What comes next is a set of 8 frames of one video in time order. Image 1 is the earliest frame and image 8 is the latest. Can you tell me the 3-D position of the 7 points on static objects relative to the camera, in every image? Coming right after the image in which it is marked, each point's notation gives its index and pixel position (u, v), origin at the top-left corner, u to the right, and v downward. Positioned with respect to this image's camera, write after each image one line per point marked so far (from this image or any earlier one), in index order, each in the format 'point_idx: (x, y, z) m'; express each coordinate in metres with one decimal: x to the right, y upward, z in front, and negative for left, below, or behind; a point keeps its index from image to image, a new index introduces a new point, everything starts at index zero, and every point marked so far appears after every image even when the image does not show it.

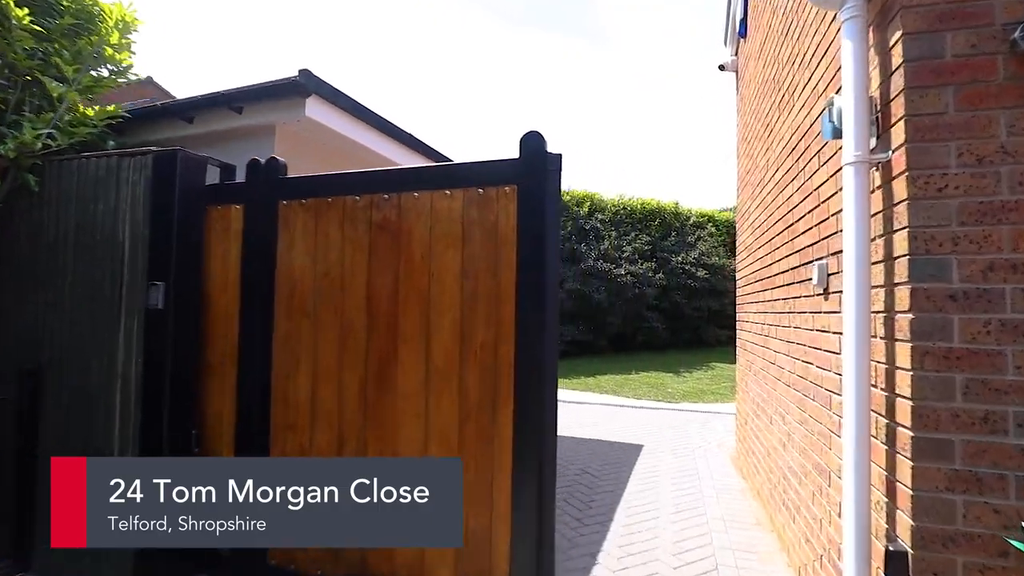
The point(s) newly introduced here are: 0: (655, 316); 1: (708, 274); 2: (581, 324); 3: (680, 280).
0: (+3.5, -0.7, +12.9) m
1: (+5.3, +0.4, +13.9) m
2: (+1.5, -0.8, +11.9) m
3: (+4.4, +0.2, +13.5) m
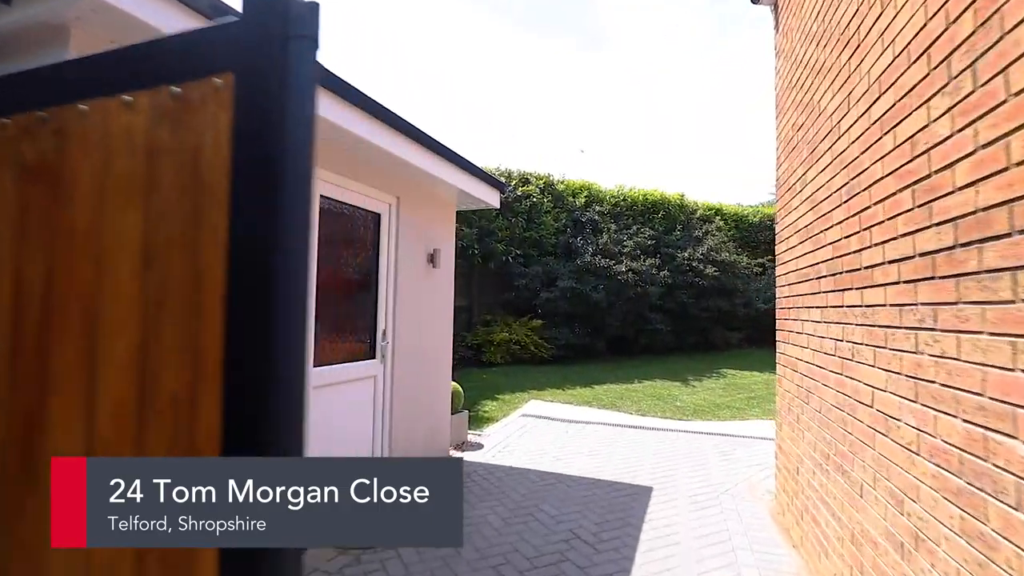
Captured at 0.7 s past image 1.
0: (+3.3, -0.6, +11.7) m
1: (+5.1, +0.4, +12.7) m
2: (+1.3, -0.8, +10.8) m
3: (+4.2, +0.2, +12.4) m
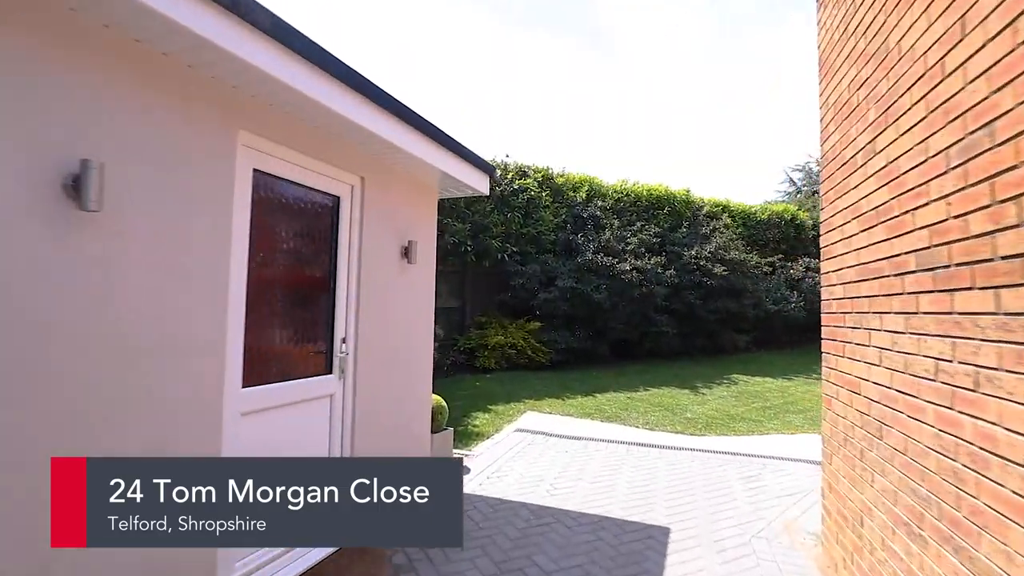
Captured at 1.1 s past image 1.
0: (+3.2, -0.7, +11.1) m
1: (+5.0, +0.4, +12.1) m
2: (+1.3, -0.8, +10.1) m
3: (+4.1, +0.2, +11.7) m
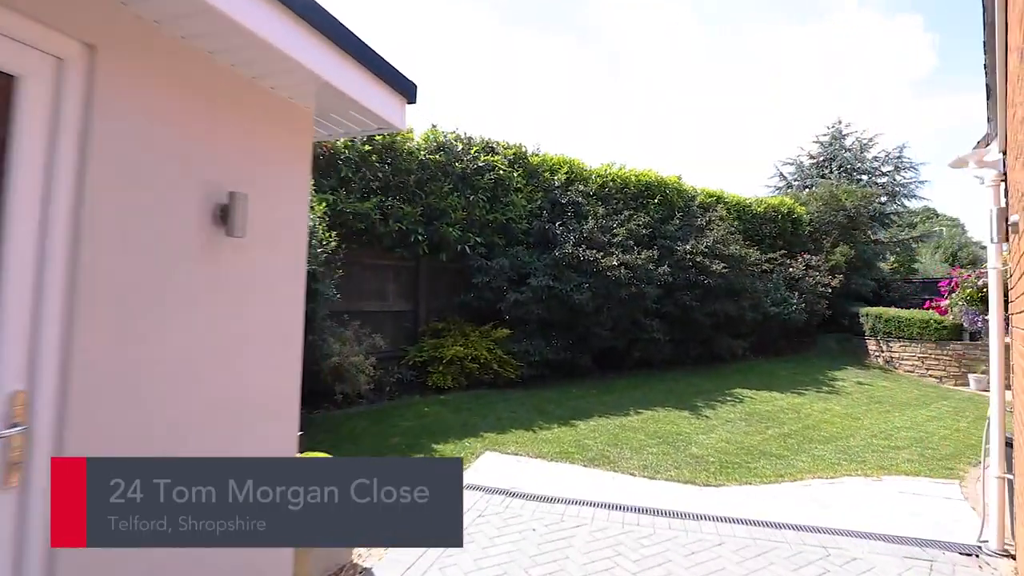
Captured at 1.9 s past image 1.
0: (+2.6, -0.6, +9.5) m
1: (+4.3, +0.4, +10.6) m
2: (+0.7, -0.8, +8.5) m
3: (+3.5, +0.3, +10.2) m
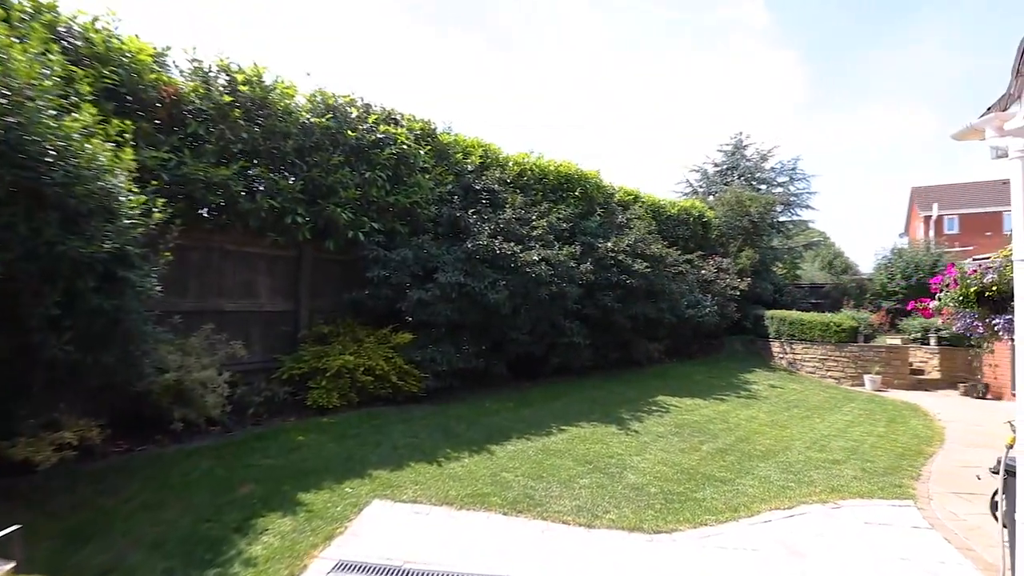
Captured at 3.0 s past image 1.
0: (+1.0, -0.6, +8.7) m
1: (+2.6, +0.4, +10.0) m
2: (-0.7, -0.8, +7.3) m
3: (+1.8, +0.2, +9.5) m
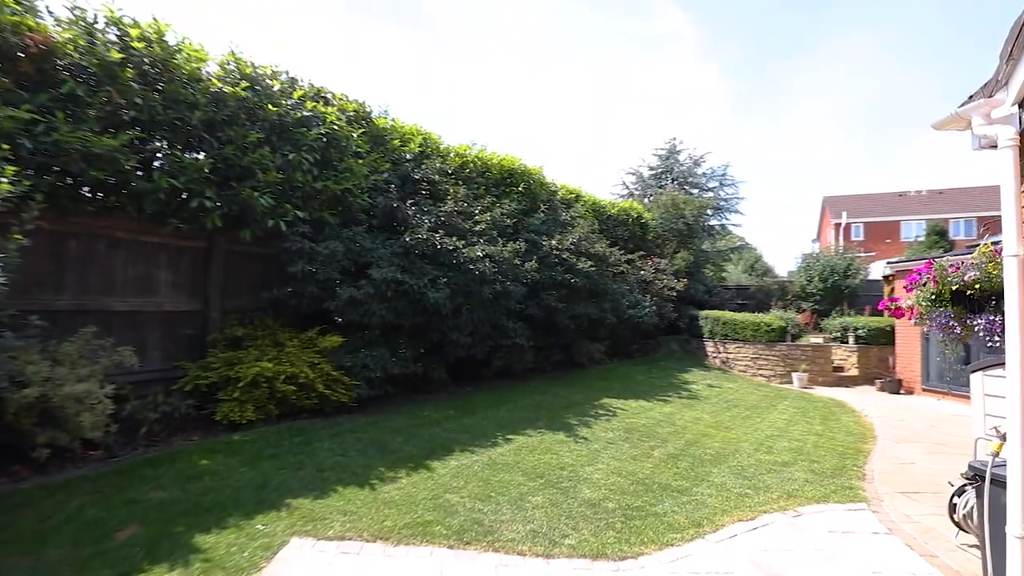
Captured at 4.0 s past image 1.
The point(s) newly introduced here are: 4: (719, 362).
0: (+0.1, -0.6, +8.3) m
1: (+1.5, +0.4, +9.8) m
2: (-1.4, -0.7, +6.7) m
3: (+0.7, +0.3, +9.2) m
4: (+5.8, -2.1, +14.5) m
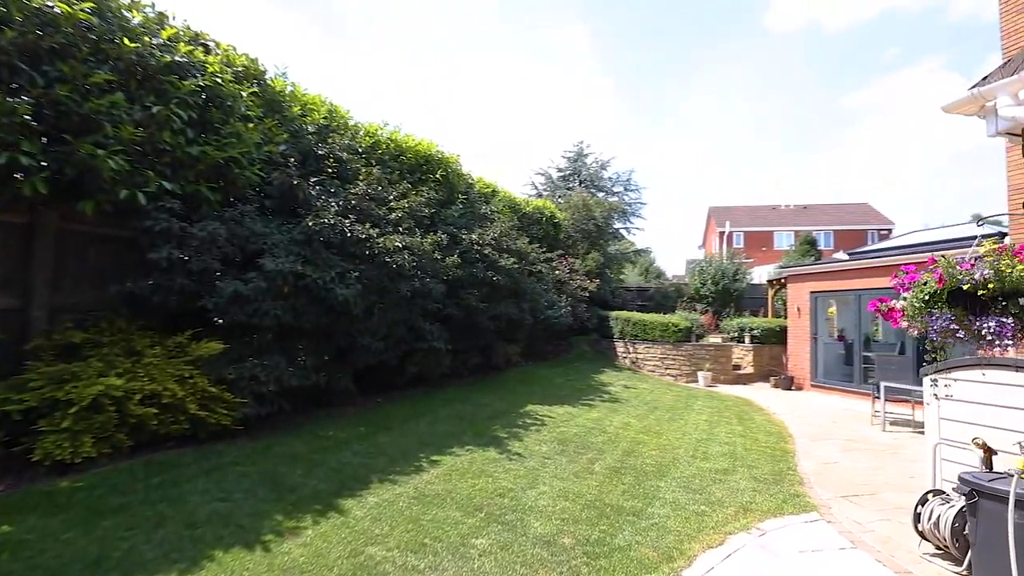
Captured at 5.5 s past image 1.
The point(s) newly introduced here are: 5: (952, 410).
0: (-1.1, -0.6, +7.4) m
1: (0.0, +0.4, +9.2) m
2: (-2.3, -0.7, +5.6) m
3: (-0.6, +0.3, +8.5) m
4: (+3.3, -2.1, +14.7) m
5: (+3.1, -0.9, +3.7) m
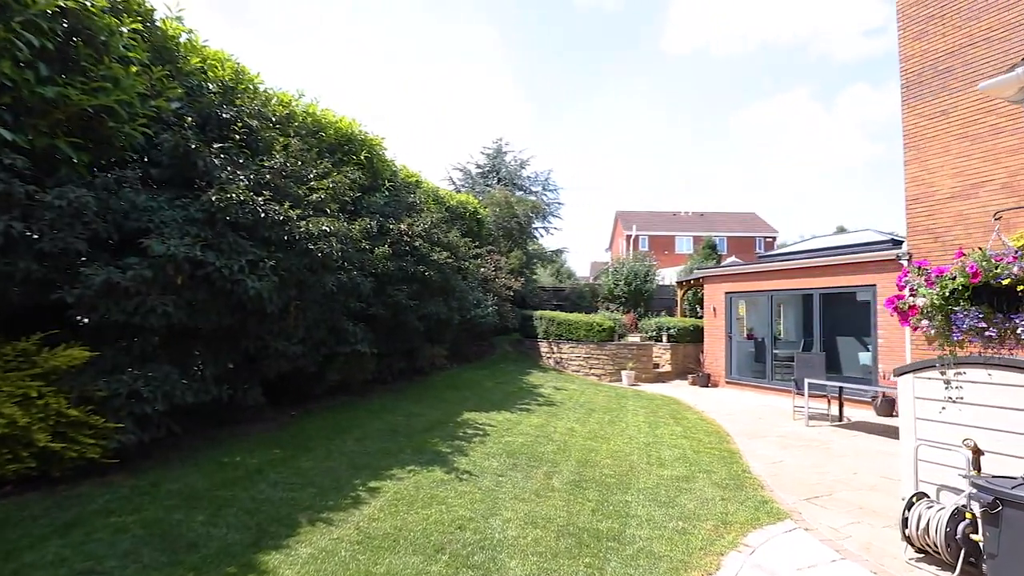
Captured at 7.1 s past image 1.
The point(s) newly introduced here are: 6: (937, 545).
0: (-1.9, -0.5, +6.5) m
1: (-1.1, +0.5, +8.5) m
2: (-2.7, -0.6, +4.5) m
3: (-1.6, +0.3, +7.6) m
4: (+1.1, -2.1, +14.4) m
5: (+2.9, -0.8, +3.6) m
6: (+2.7, -1.6, +3.3) m
